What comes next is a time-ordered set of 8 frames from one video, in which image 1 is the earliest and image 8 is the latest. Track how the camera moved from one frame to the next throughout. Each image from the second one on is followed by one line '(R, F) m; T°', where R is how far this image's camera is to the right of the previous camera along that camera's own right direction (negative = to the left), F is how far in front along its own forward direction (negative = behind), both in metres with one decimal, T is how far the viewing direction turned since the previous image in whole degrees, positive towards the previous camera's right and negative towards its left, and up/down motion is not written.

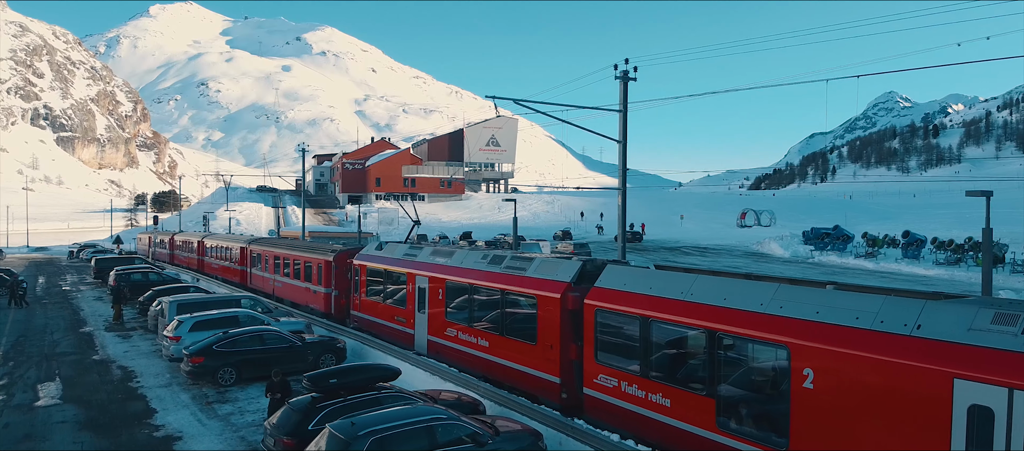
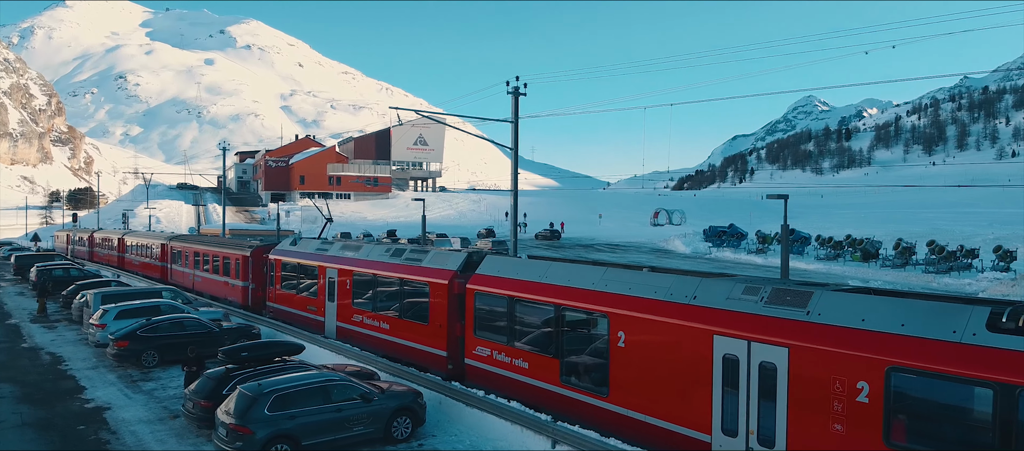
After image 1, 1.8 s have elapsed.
(+0.7, -2.1) m; +5°
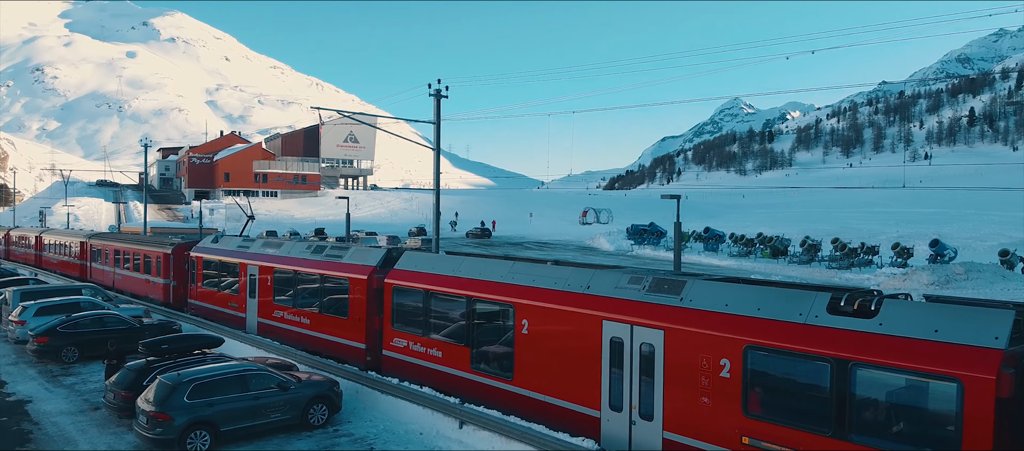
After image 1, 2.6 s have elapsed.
(+0.3, -0.8) m; +5°
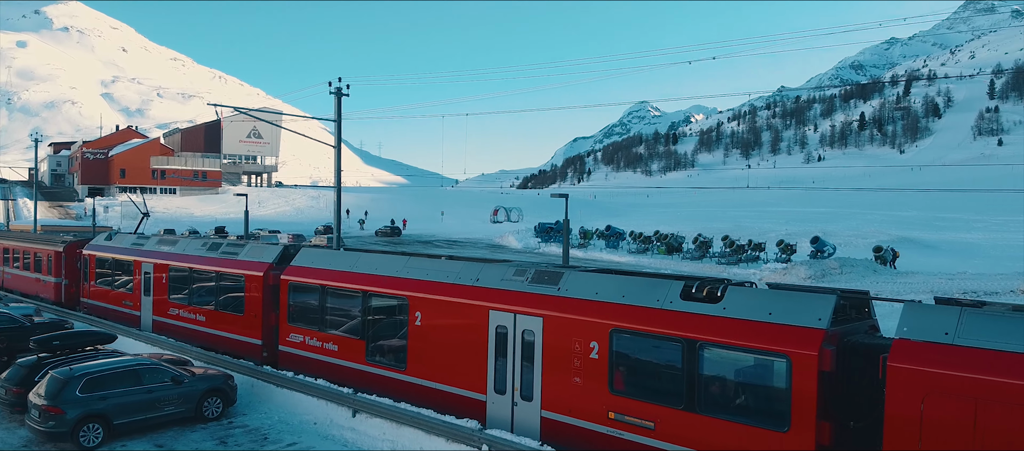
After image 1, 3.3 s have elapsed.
(+0.3, -0.7) m; +6°
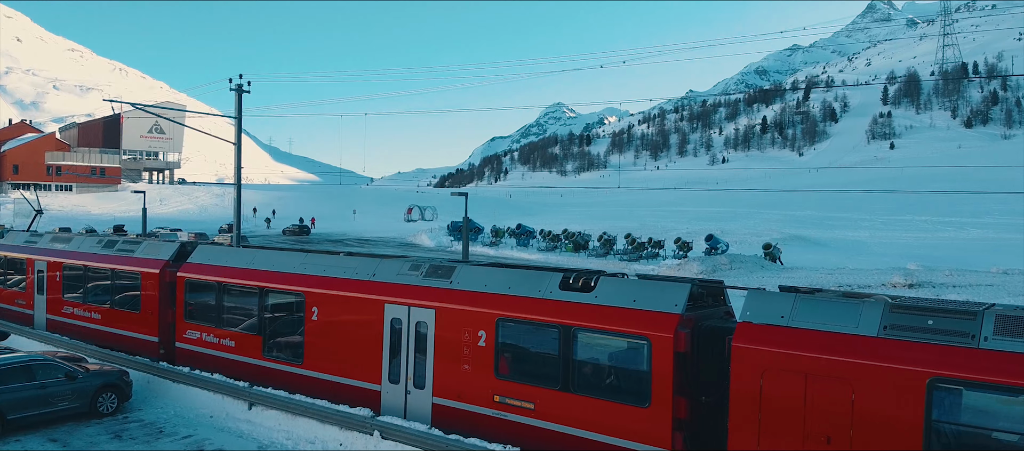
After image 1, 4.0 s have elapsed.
(+0.3, -0.6) m; +6°
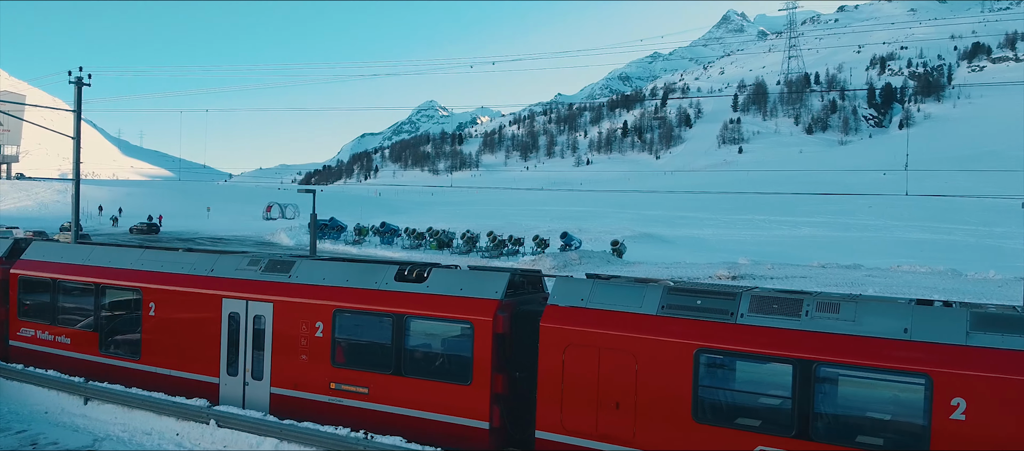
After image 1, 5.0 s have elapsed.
(+0.5, -0.8) m; +9°
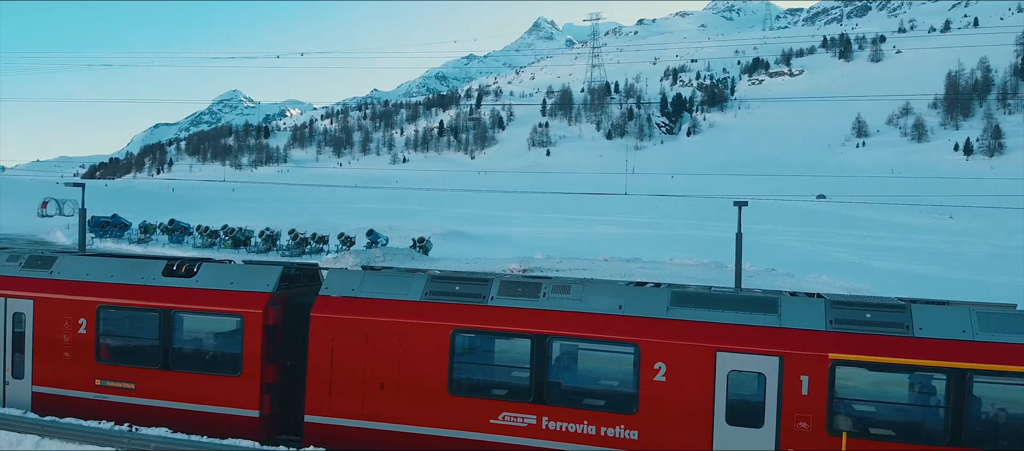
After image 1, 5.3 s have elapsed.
(+0.5, -0.9) m; +13°
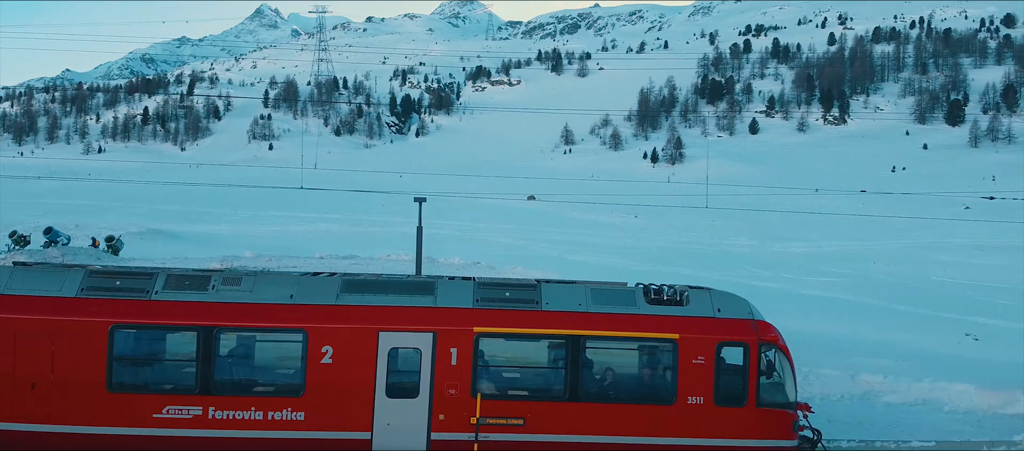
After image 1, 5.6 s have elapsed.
(+0.6, -0.9) m; +19°
